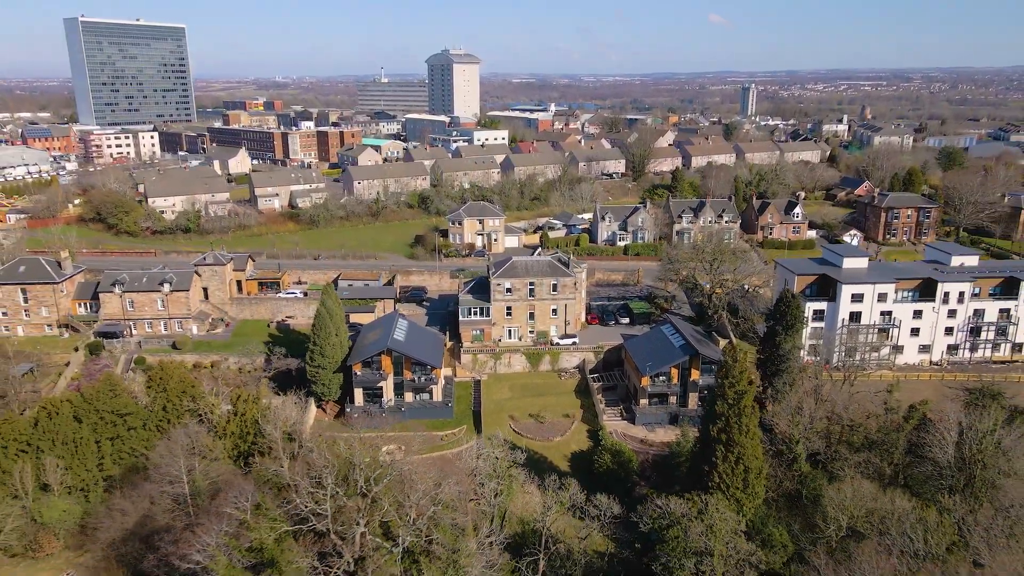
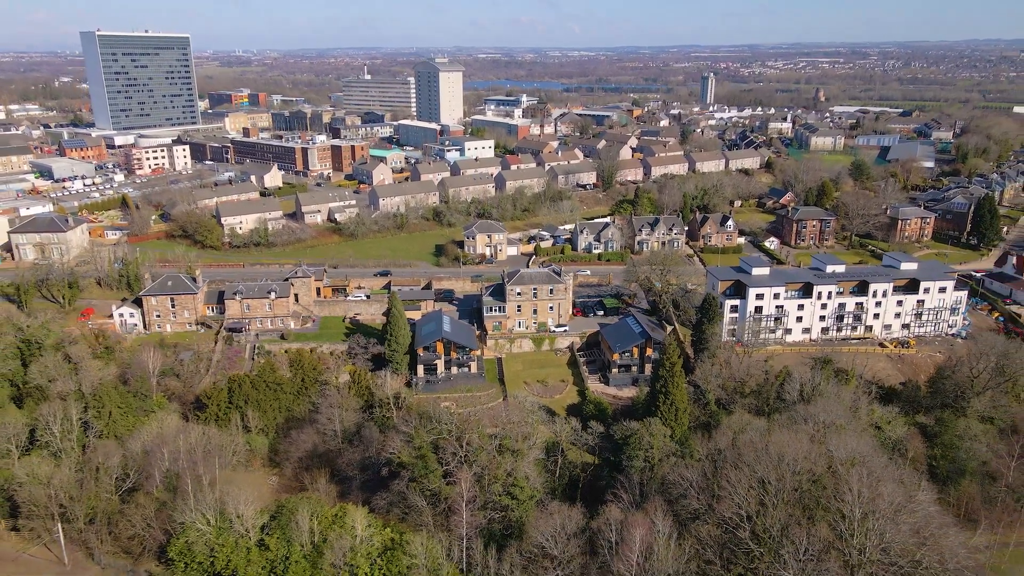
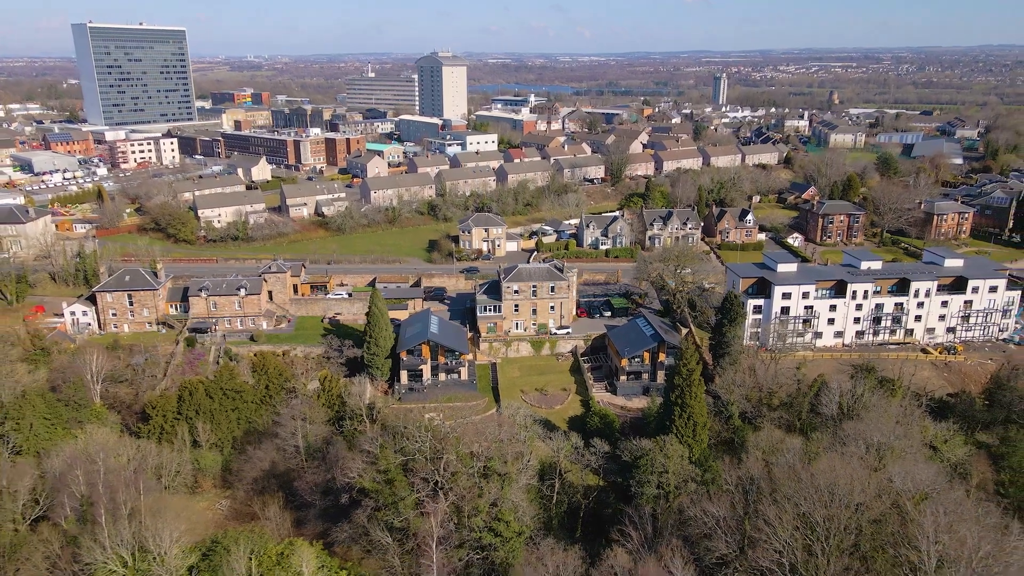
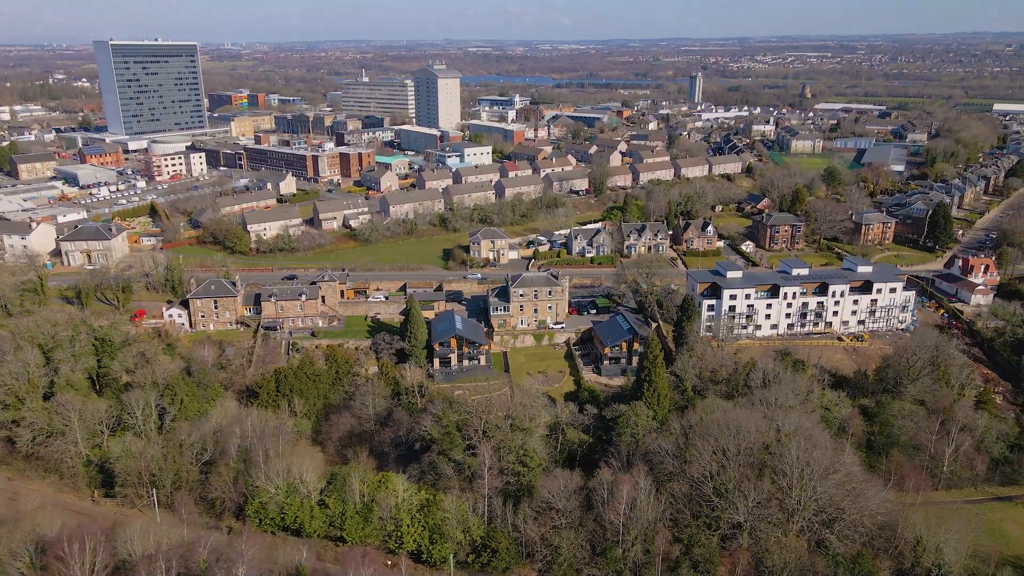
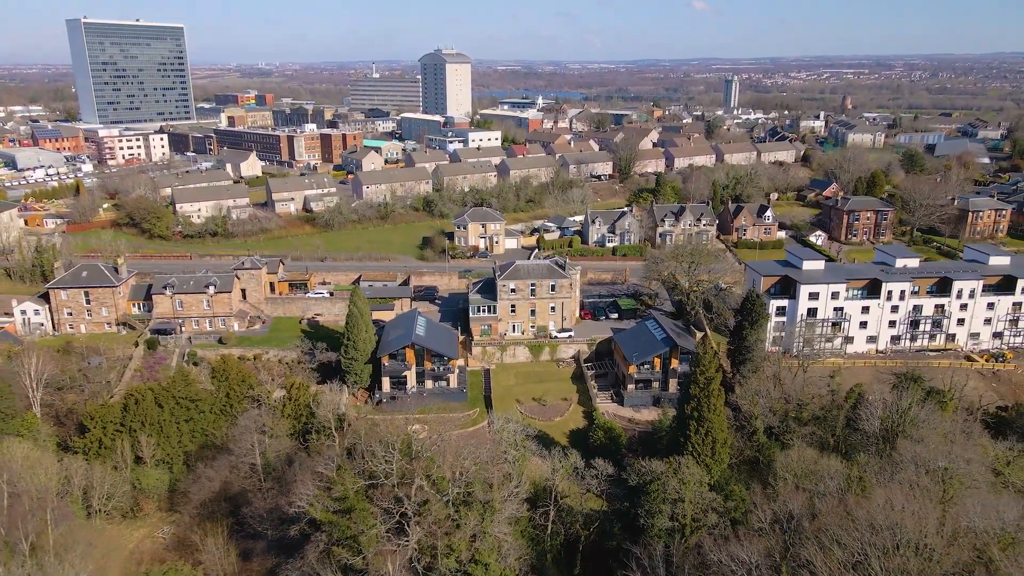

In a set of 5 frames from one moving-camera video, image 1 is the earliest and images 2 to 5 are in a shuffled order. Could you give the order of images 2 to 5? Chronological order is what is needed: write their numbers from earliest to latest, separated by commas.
5, 3, 2, 4
